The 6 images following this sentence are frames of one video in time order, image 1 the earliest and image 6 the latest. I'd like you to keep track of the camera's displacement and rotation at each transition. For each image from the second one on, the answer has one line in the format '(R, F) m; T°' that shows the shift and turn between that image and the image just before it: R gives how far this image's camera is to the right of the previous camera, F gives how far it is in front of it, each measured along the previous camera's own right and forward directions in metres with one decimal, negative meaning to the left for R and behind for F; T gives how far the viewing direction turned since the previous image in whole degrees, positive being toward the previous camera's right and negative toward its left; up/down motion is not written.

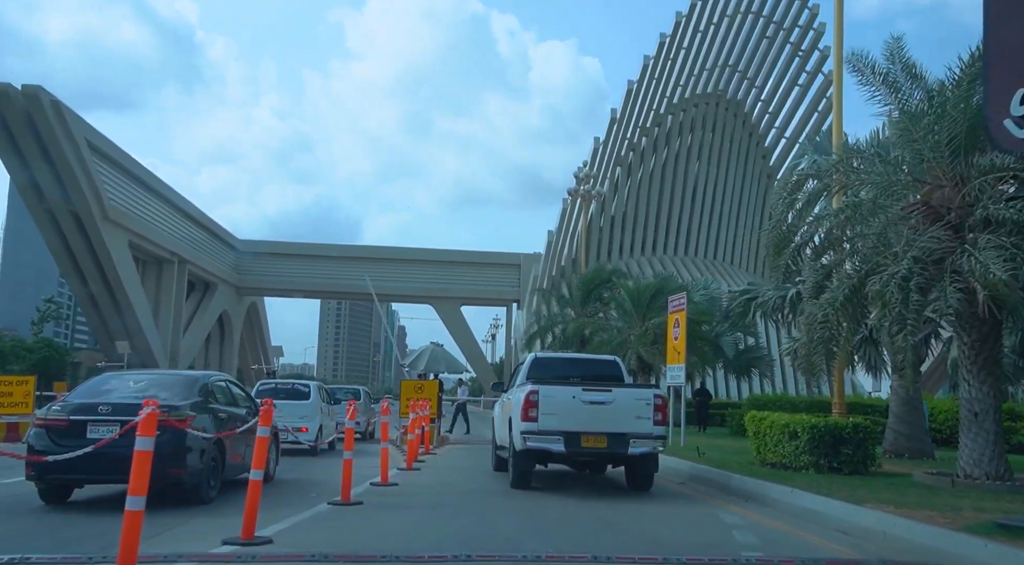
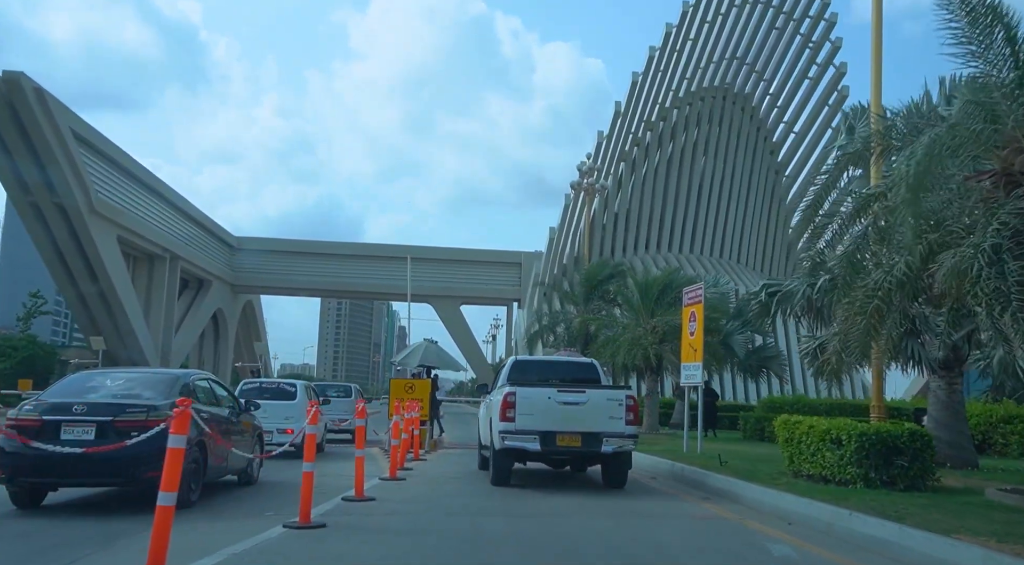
(0.0, +1.5) m; 0°
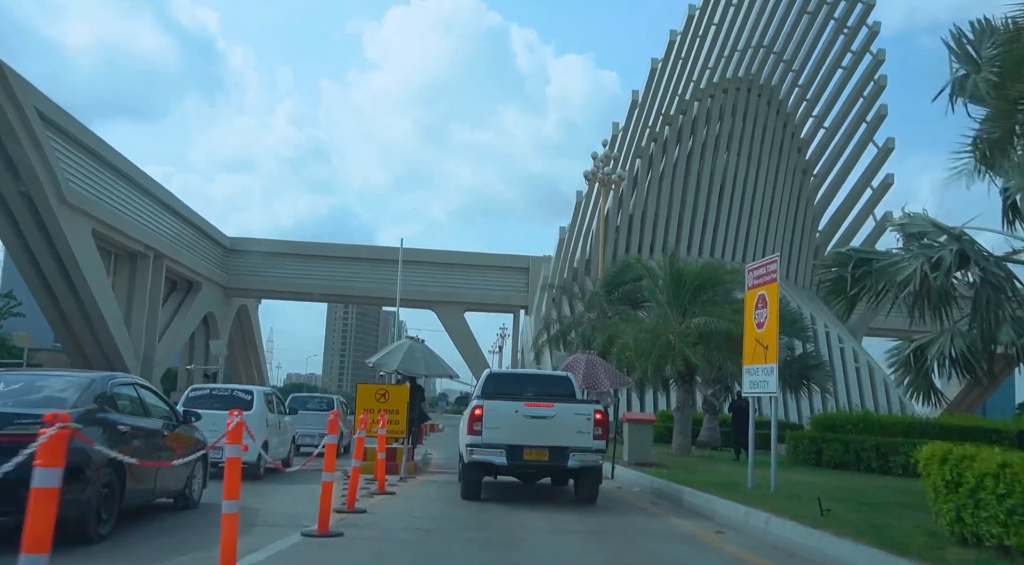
(+0.1, +3.8) m; -1°
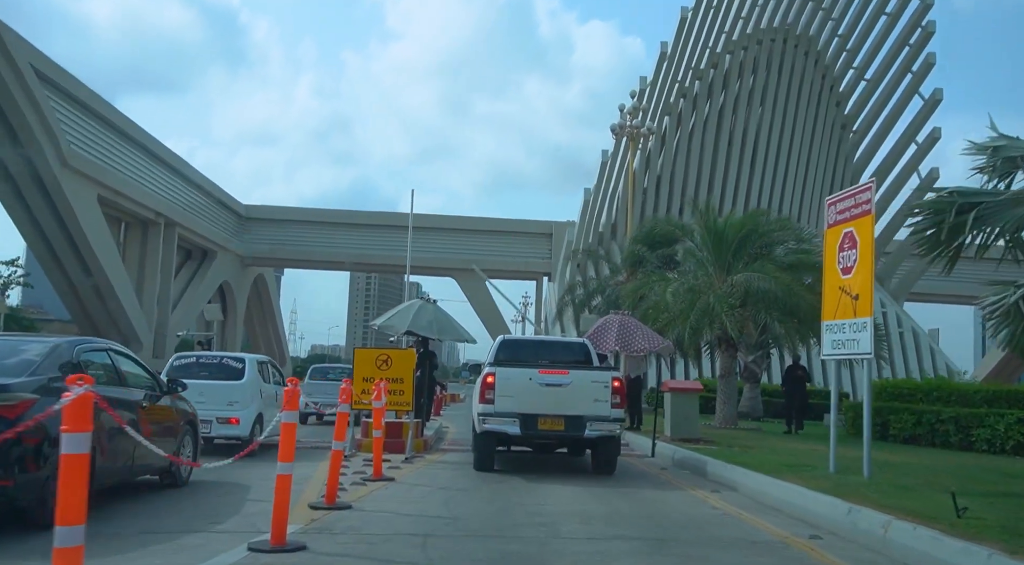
(0.0, +2.0) m; -1°
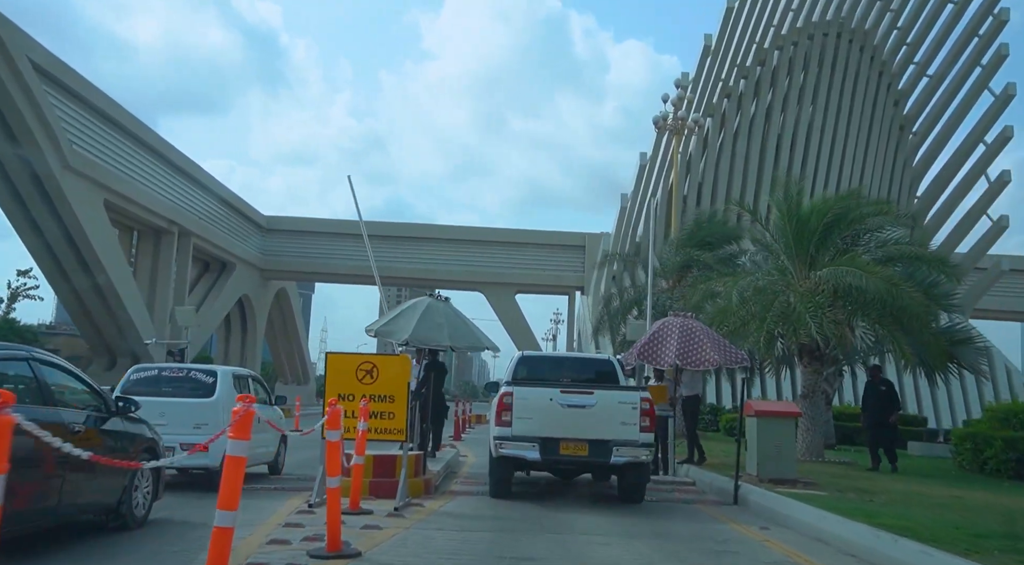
(0.0, +3.1) m; -2°
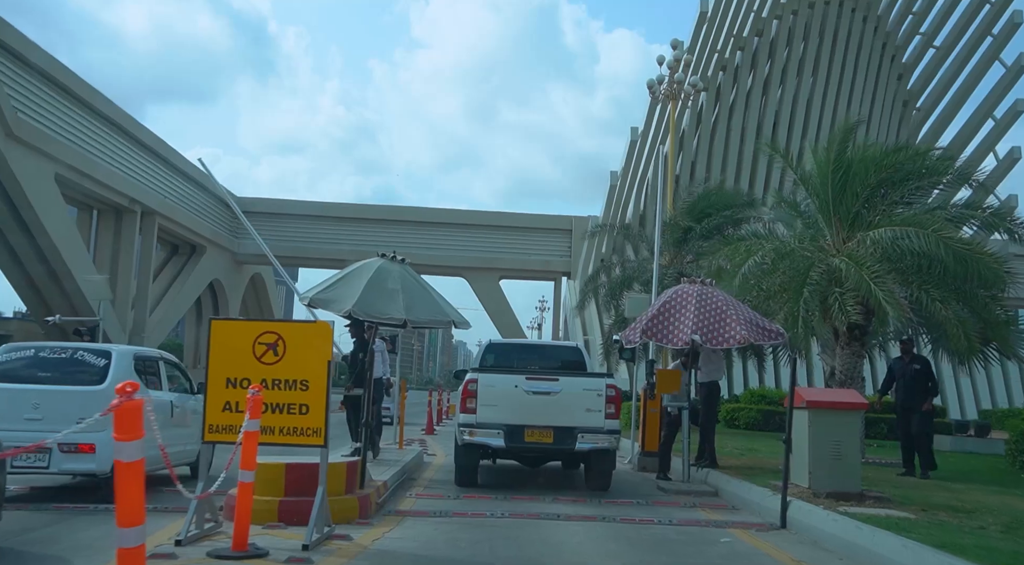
(+0.1, +2.5) m; +1°
